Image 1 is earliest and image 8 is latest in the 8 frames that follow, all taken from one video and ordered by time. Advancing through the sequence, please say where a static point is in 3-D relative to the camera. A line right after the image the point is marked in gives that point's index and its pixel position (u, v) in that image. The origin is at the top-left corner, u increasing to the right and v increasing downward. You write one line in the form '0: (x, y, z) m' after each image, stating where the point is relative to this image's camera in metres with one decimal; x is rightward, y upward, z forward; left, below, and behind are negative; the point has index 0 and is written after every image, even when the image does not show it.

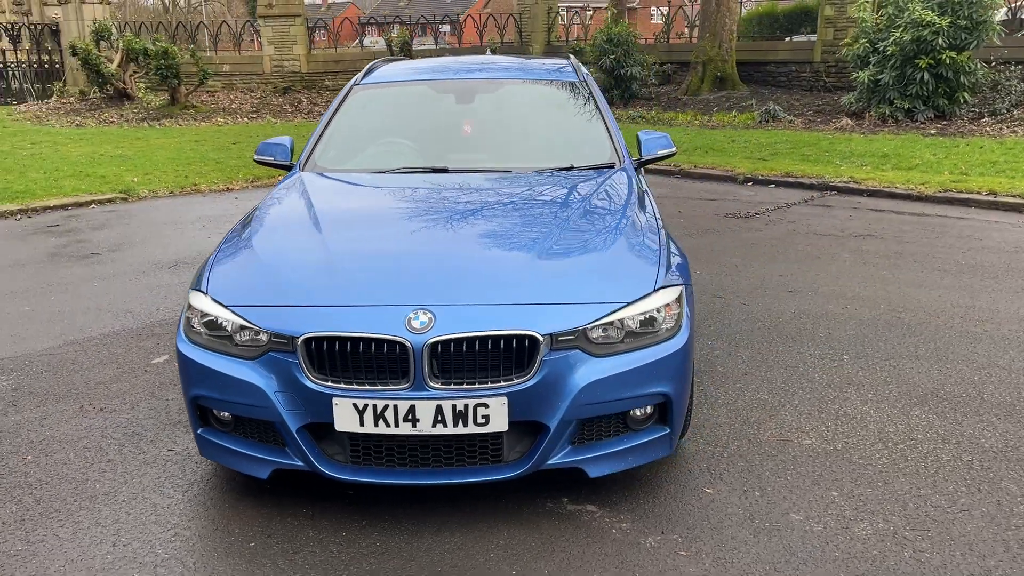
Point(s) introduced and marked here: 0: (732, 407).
0: (+1.0, -0.5, +3.9) m
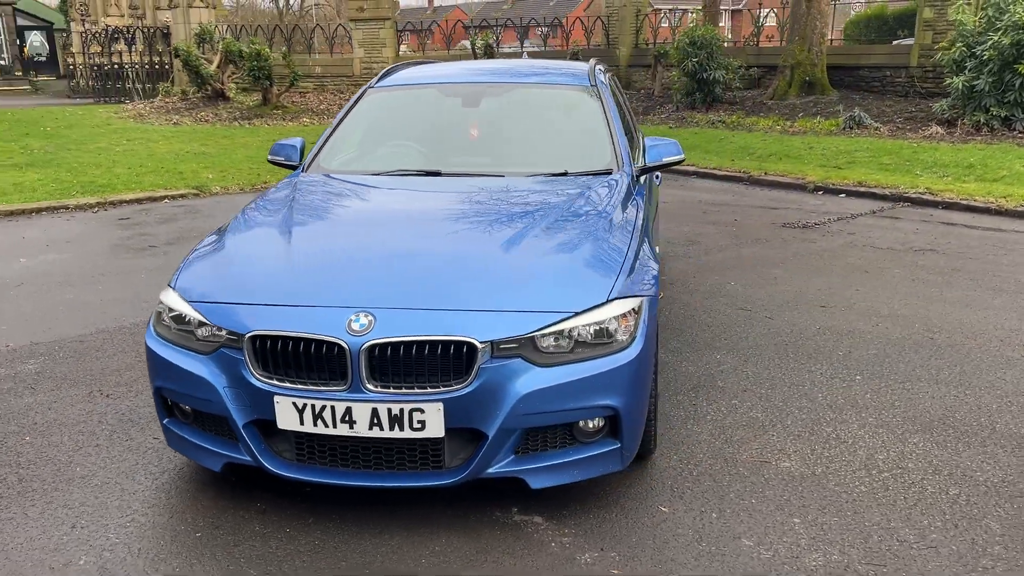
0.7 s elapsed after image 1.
0: (+0.9, -0.6, +3.8) m
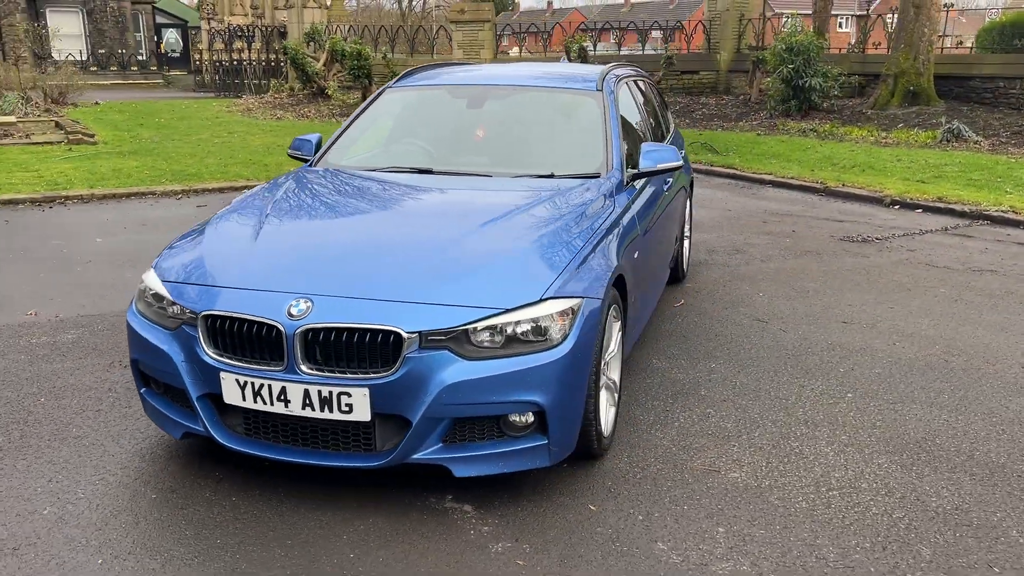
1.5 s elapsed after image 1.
0: (+0.7, -0.6, +3.8) m
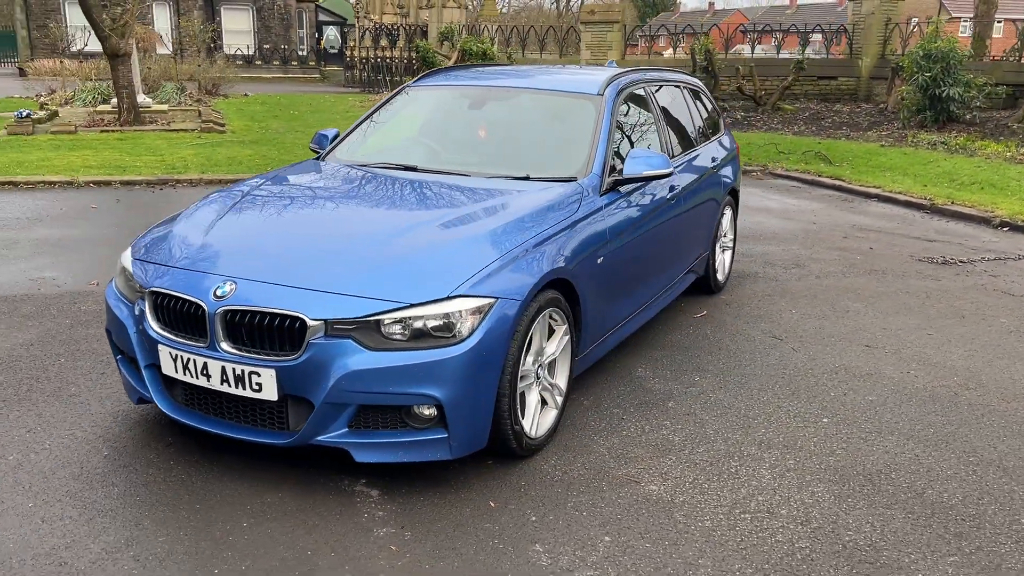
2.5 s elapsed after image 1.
0: (+0.5, -0.7, +3.8) m
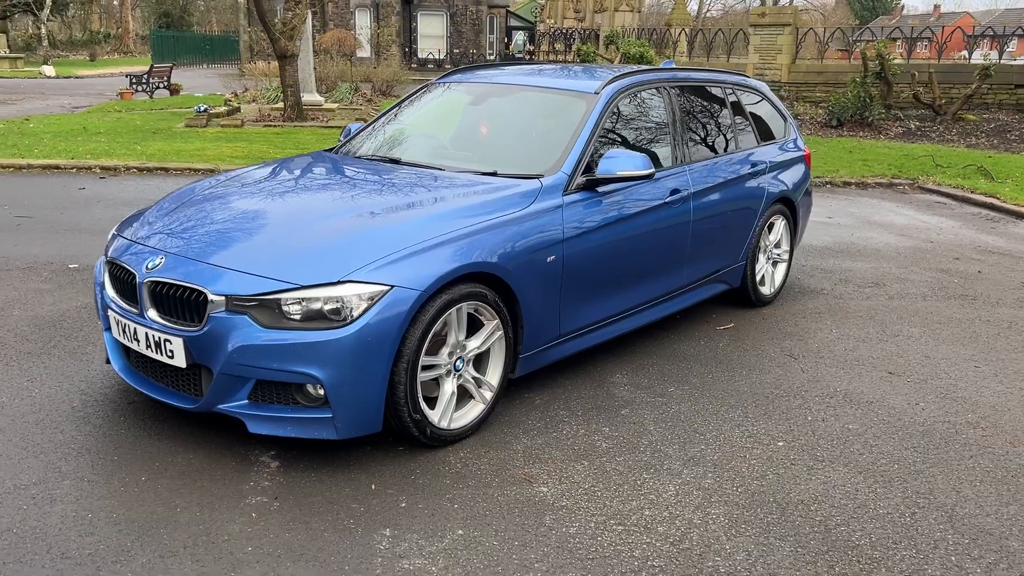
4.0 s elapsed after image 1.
0: (+0.2, -0.7, +3.7) m
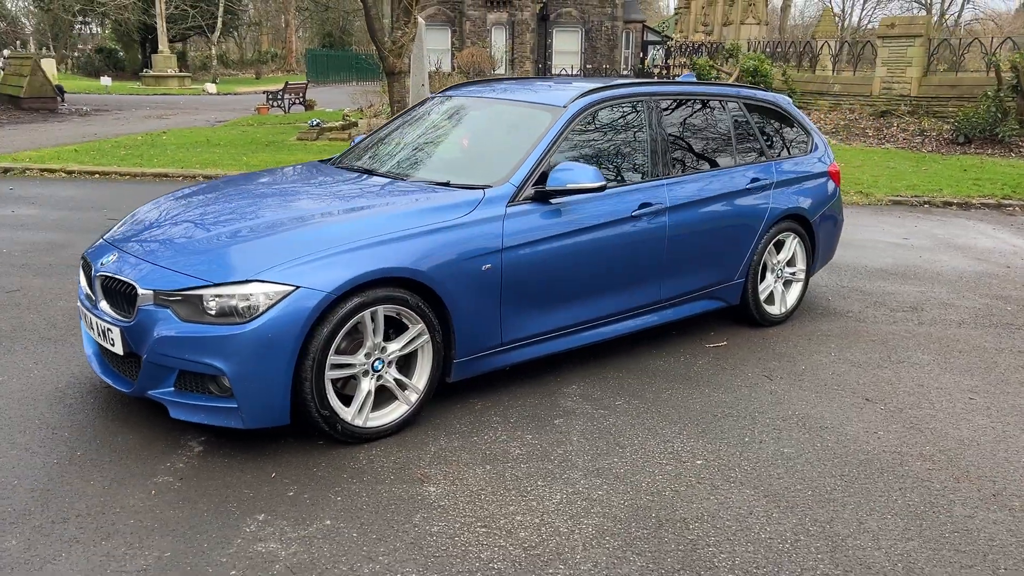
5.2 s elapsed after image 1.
0: (-0.2, -0.7, +3.8) m
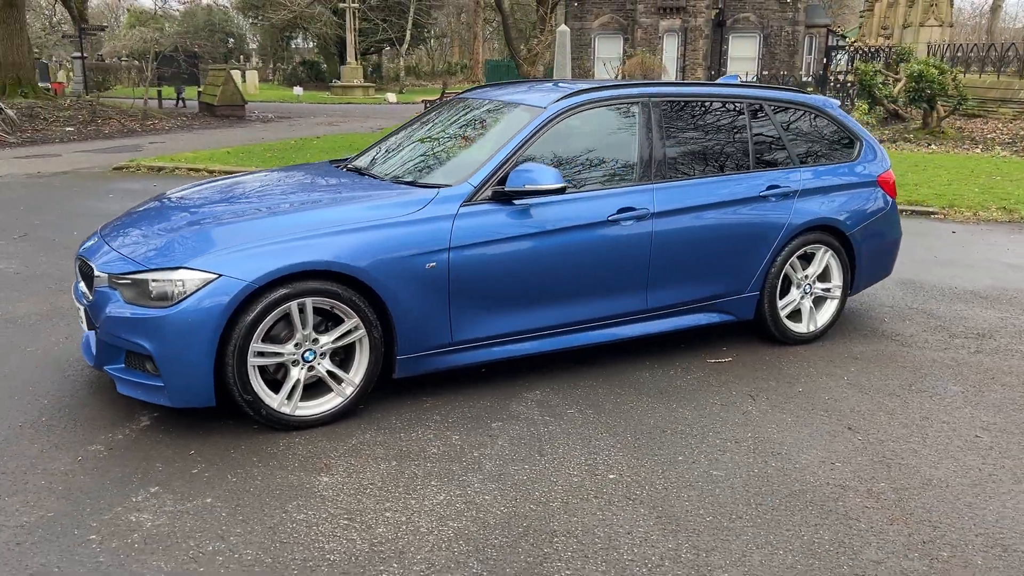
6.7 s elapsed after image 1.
0: (-0.5, -0.7, +3.8) m
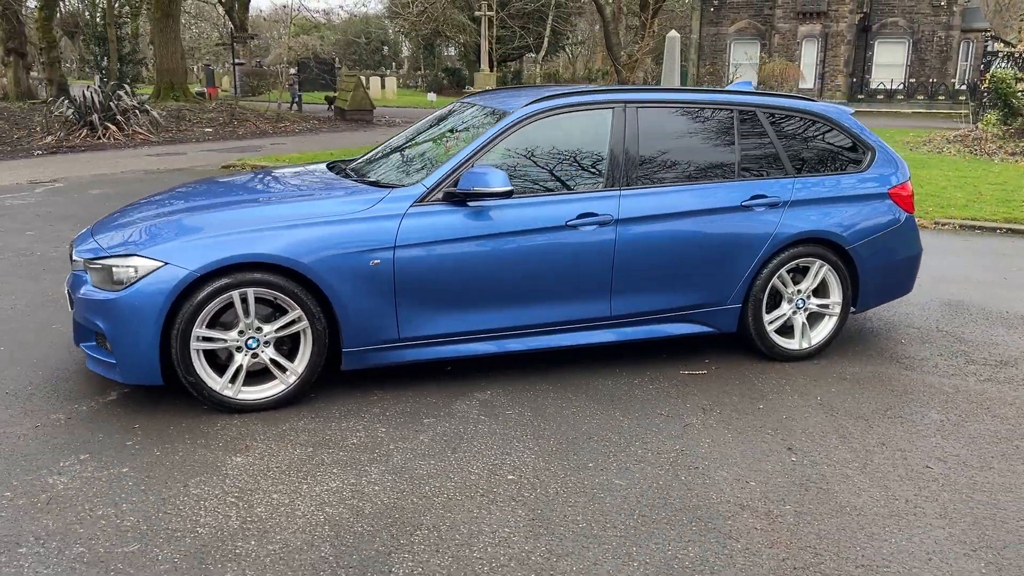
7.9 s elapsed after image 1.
0: (-0.9, -0.6, +4.0) m
